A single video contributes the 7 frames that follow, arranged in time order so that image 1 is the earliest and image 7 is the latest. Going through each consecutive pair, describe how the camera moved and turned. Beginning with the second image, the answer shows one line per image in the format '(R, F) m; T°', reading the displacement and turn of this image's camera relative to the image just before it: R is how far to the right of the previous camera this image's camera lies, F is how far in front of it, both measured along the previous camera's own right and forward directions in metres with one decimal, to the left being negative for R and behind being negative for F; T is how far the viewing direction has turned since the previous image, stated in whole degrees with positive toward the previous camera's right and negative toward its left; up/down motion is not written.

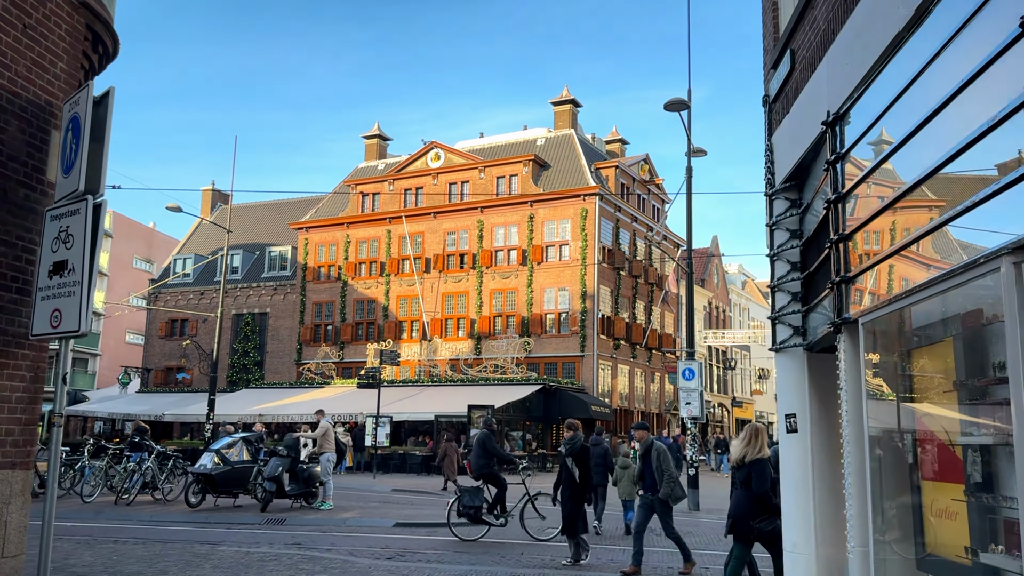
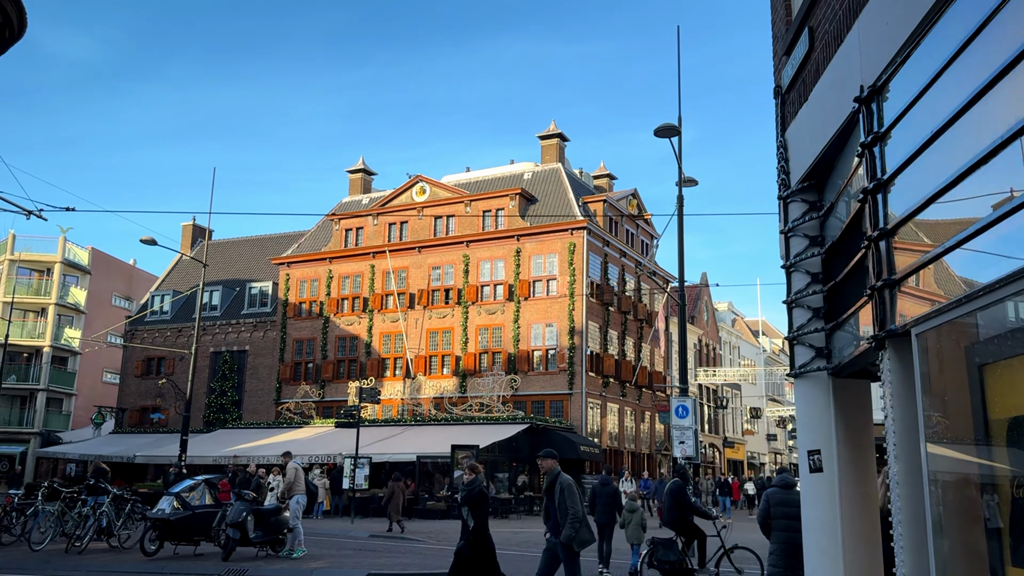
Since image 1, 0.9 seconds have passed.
(+0.1, +1.0) m; +1°
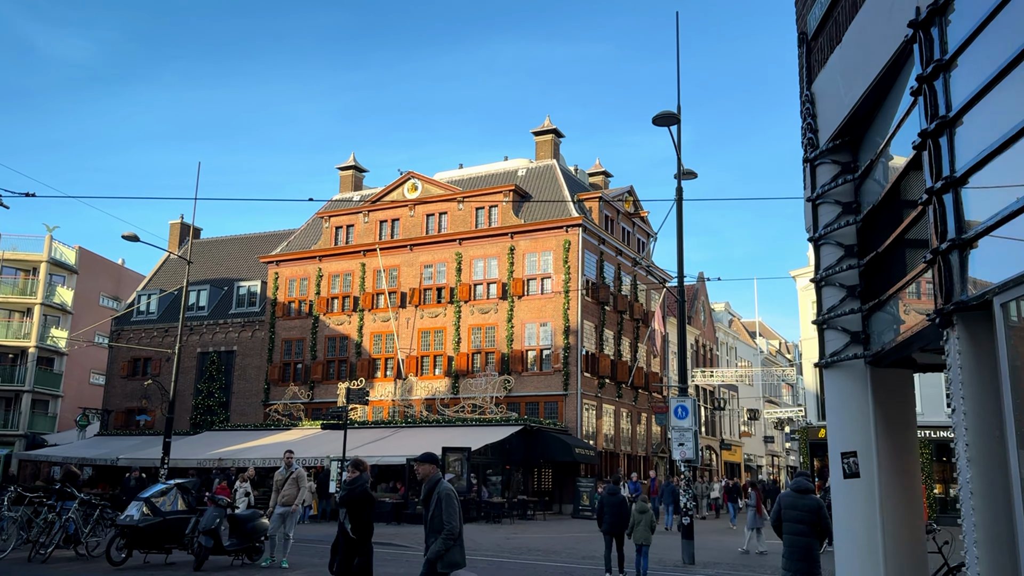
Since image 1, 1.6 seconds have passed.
(+0.1, +0.9) m; 0°
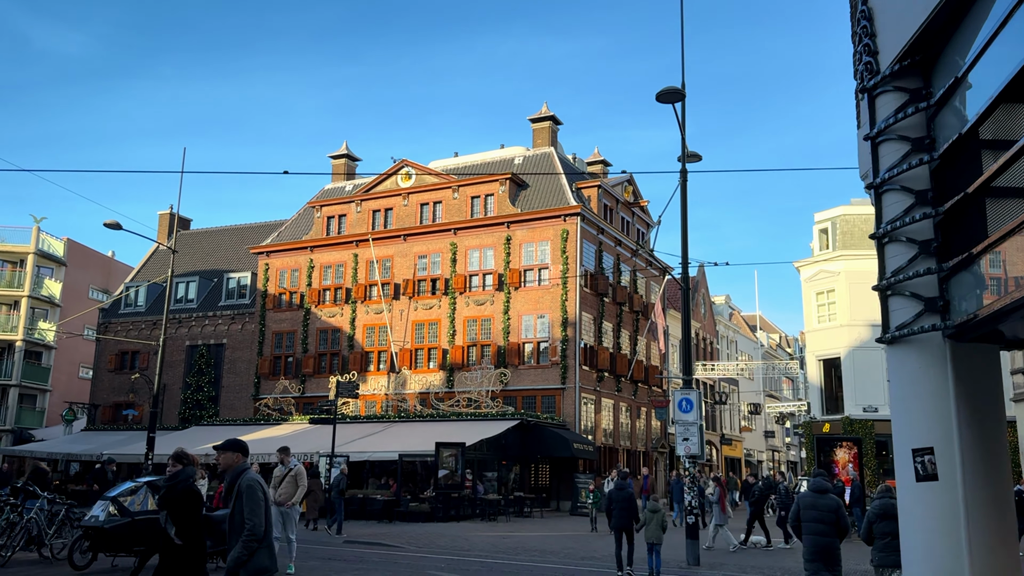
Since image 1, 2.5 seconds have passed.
(0.0, +1.1) m; 0°
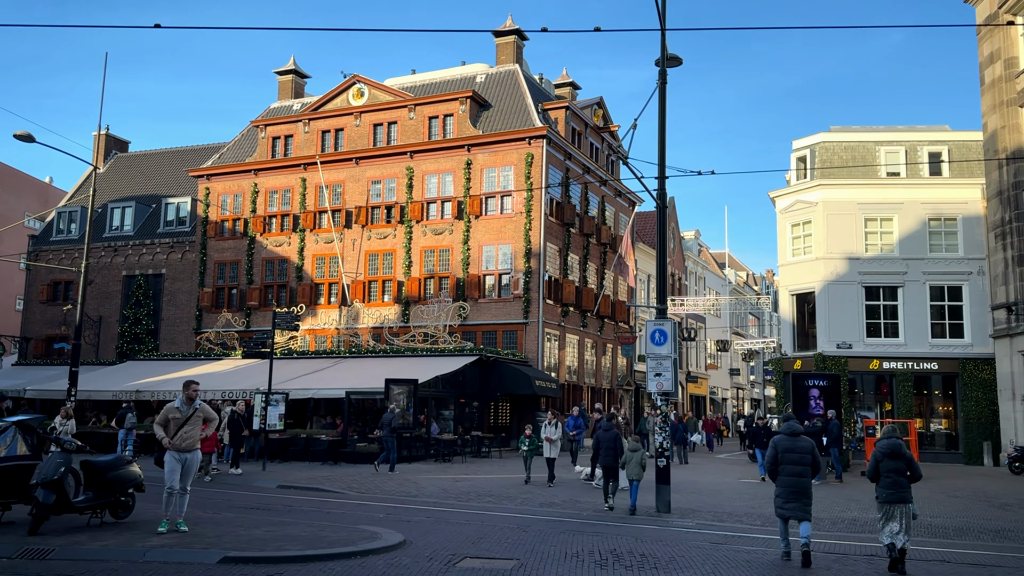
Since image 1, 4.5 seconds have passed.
(+0.3, +2.4) m; +2°
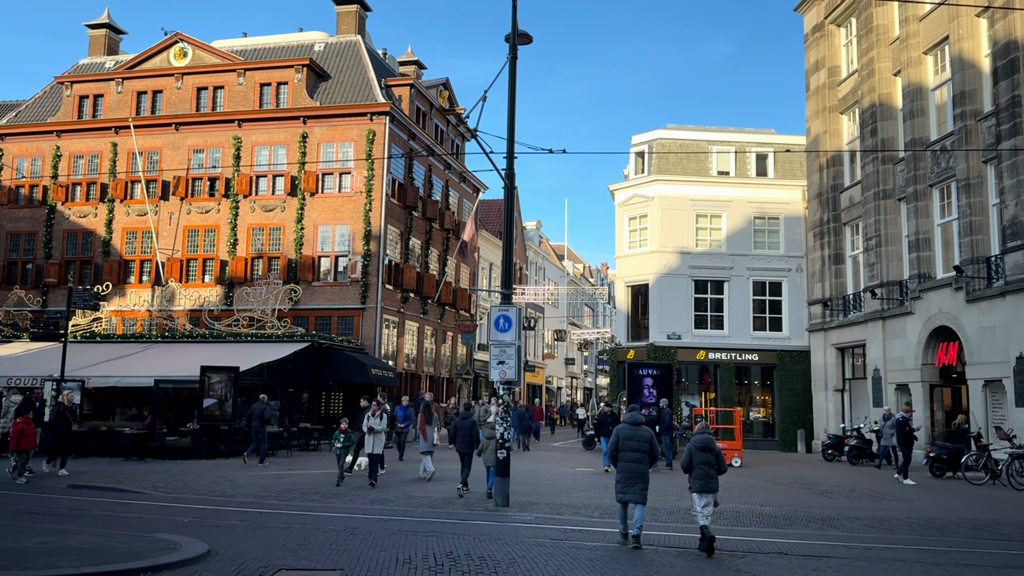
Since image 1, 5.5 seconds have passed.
(+0.1, +1.2) m; +11°
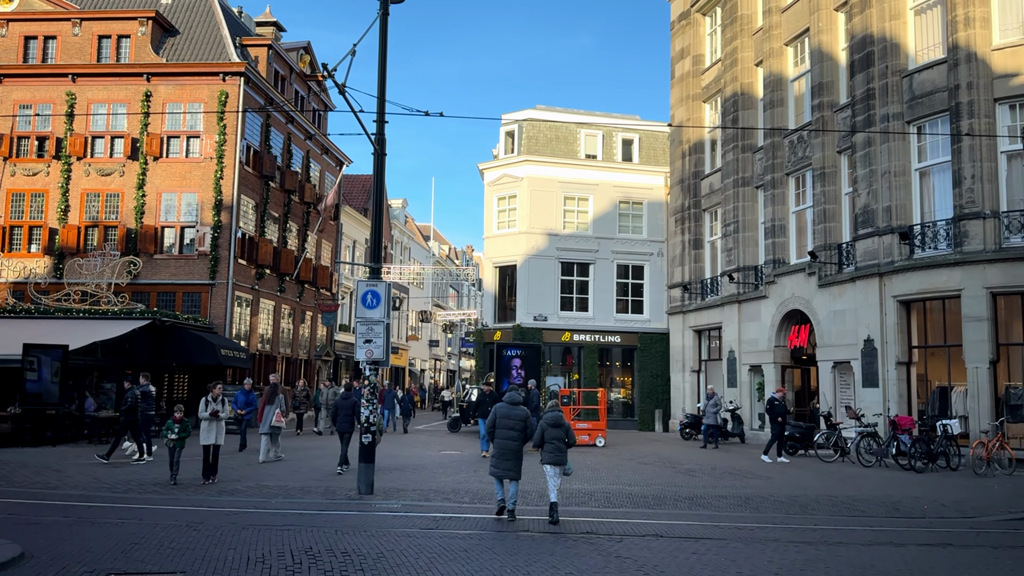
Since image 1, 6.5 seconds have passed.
(-0.1, +0.8) m; +10°
